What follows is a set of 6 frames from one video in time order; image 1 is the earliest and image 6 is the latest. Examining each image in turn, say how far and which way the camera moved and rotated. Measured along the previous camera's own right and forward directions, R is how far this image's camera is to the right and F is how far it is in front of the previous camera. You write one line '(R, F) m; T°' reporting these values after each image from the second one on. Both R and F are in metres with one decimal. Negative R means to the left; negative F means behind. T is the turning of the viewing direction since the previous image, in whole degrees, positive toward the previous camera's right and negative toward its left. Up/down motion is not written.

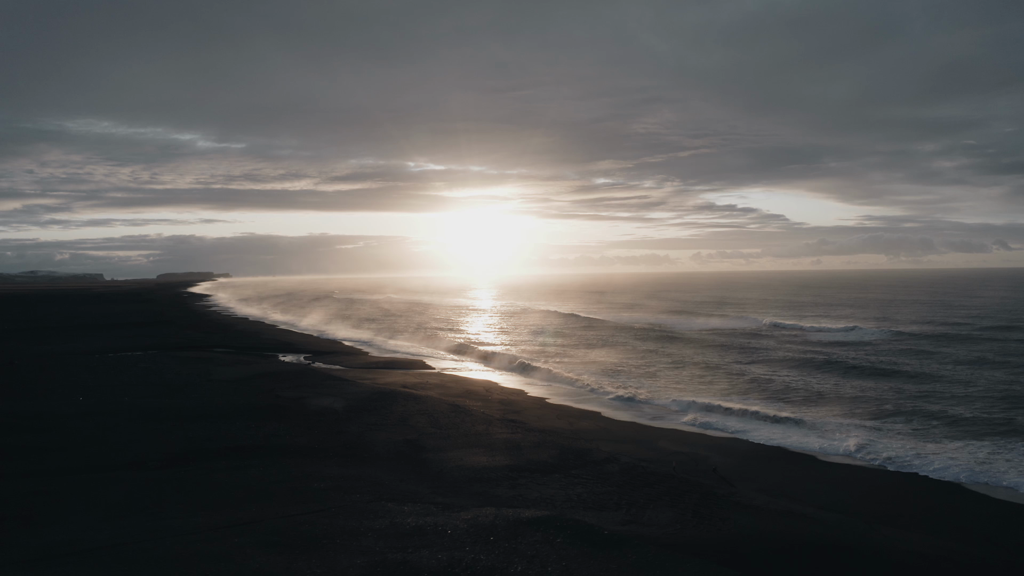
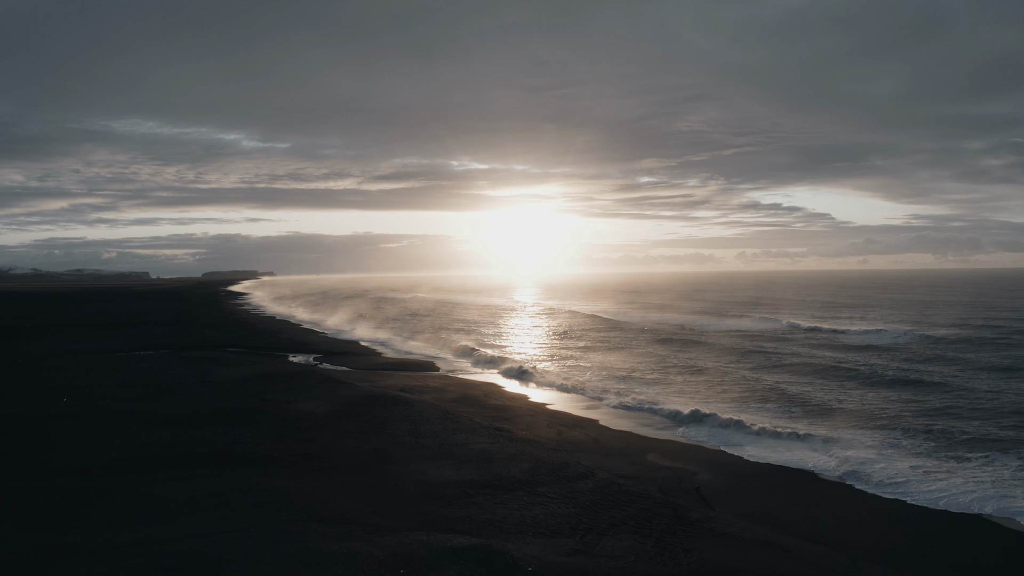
(+1.0, +0.6) m; -3°
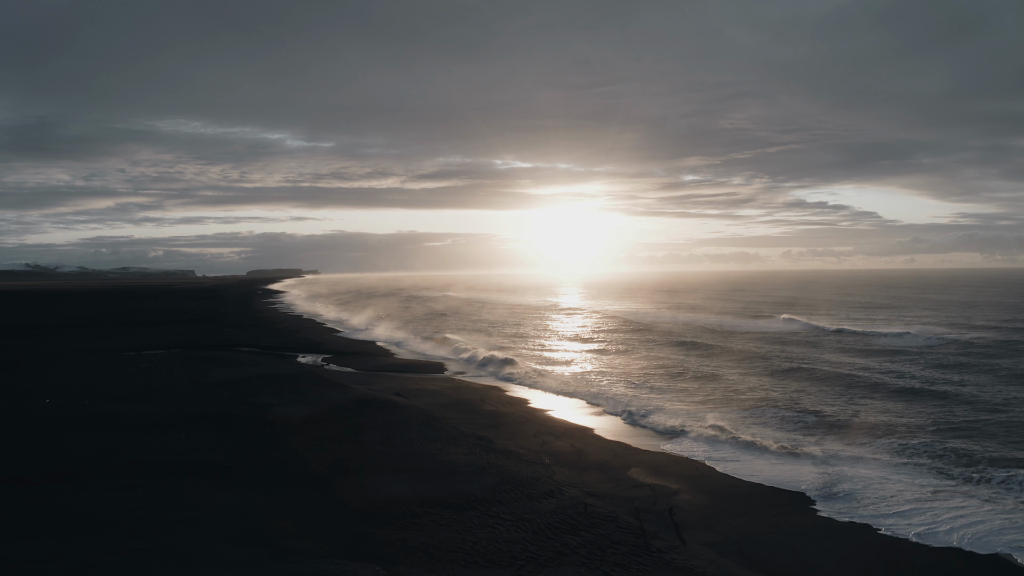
(+1.1, +0.6) m; -3°
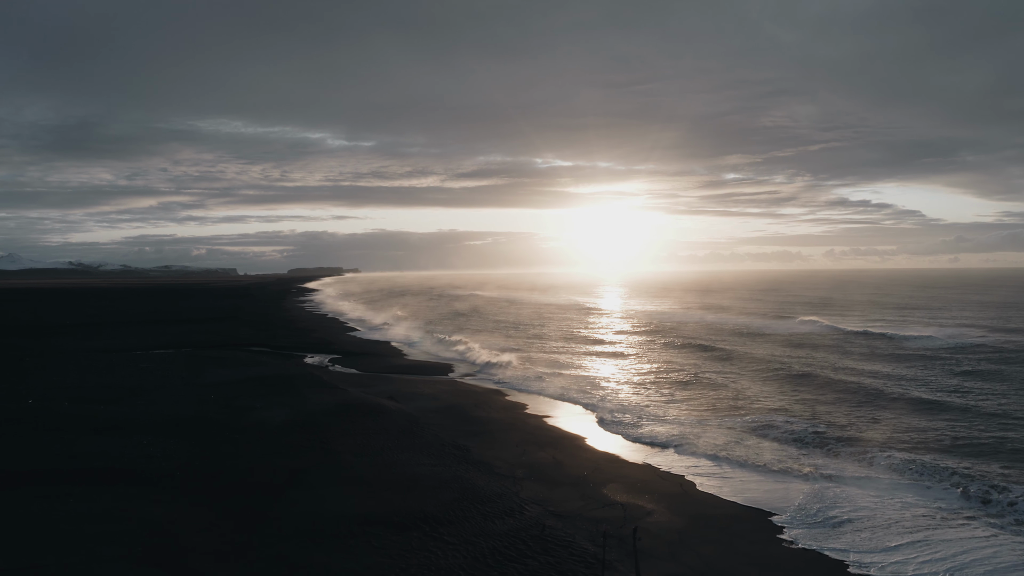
(+1.1, +0.6) m; -3°
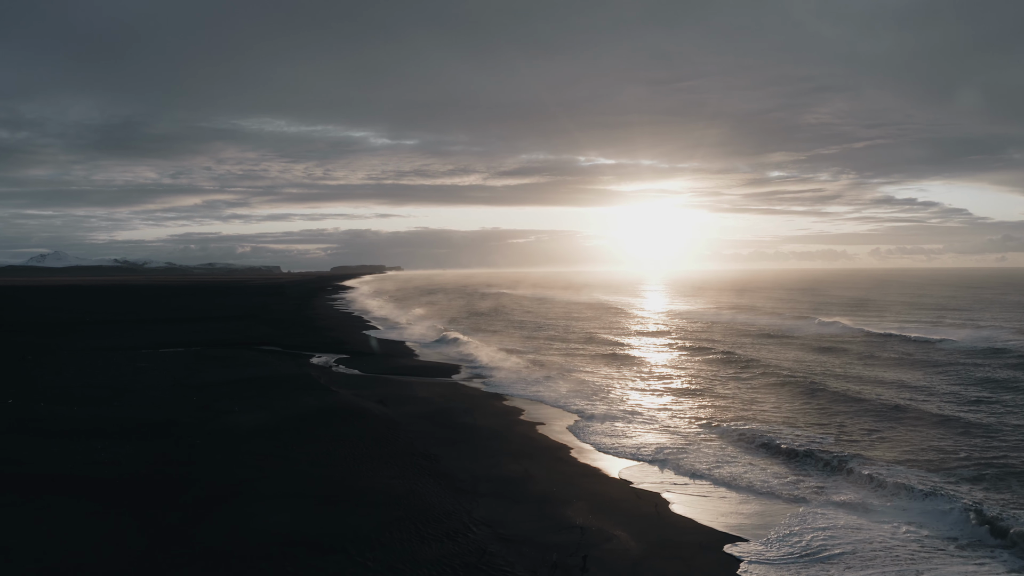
(+1.3, +0.6) m; -3°
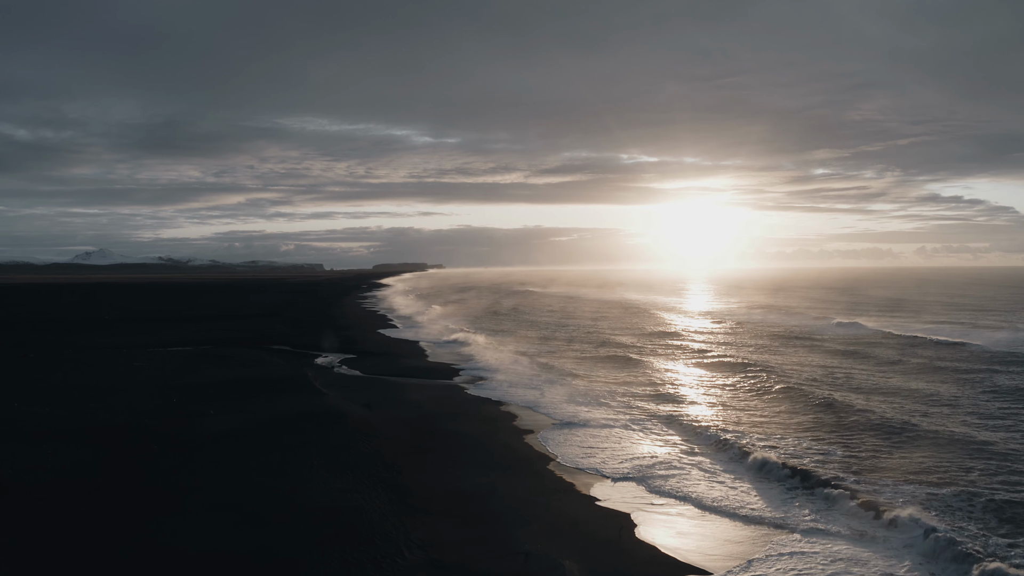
(+1.4, +0.6) m; -3°
